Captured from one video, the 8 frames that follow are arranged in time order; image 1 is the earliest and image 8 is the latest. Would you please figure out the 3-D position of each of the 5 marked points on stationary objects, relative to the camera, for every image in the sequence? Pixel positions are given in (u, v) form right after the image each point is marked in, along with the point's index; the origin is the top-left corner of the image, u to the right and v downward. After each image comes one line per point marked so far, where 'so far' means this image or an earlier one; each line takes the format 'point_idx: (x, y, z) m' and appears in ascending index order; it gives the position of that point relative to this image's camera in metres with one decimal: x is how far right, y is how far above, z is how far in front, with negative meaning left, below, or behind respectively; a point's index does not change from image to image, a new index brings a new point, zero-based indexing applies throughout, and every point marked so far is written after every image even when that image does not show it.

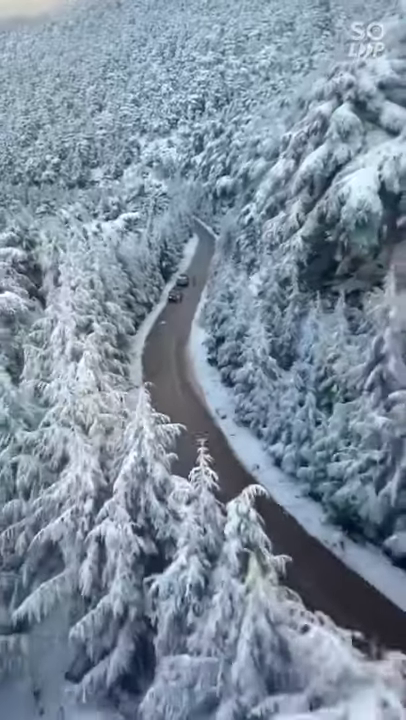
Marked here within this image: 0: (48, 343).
0: (-4.7, +0.4, +16.1) m
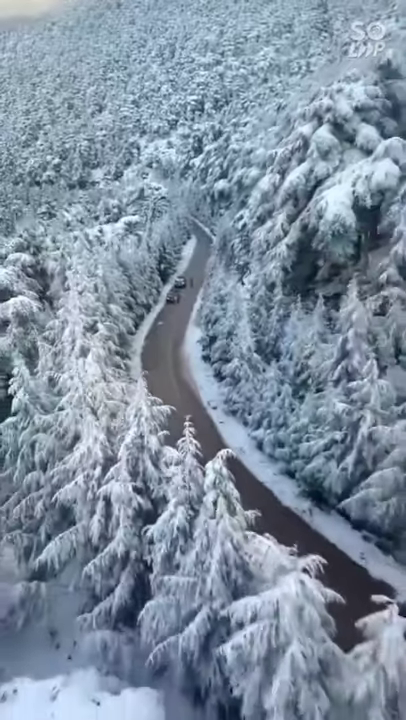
0: (-5.0, +0.6, +18.6) m
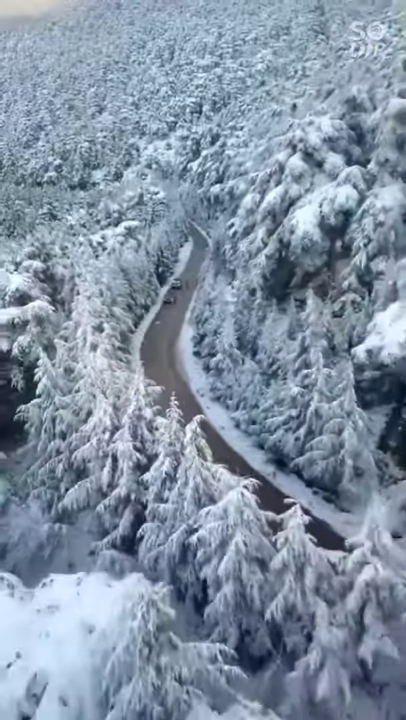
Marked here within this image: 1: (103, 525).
0: (-5.6, +0.9, +22.9) m
1: (-3.3, -5.4, +17.6) m
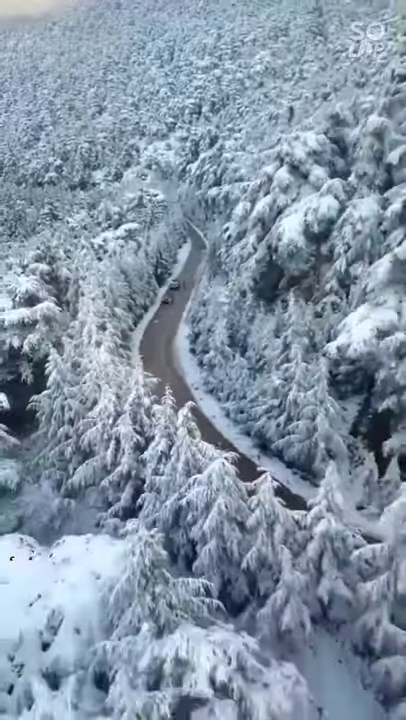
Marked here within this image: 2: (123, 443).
0: (-5.9, +1.1, +25.5) m
1: (-3.7, -5.2, +20.3) m
2: (-2.9, -3.0, +19.3) m
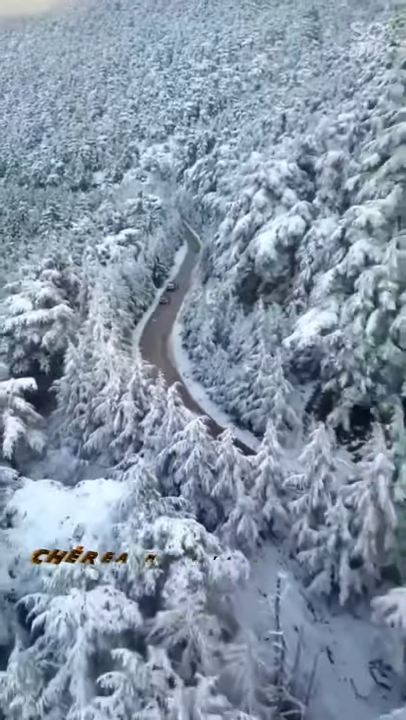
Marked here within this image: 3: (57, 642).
0: (-6.7, +1.5, +31.6) m
1: (-4.4, -4.8, +26.4) m
2: (-3.6, -2.6, +25.4) m
3: (-4.2, -7.7, +15.0) m
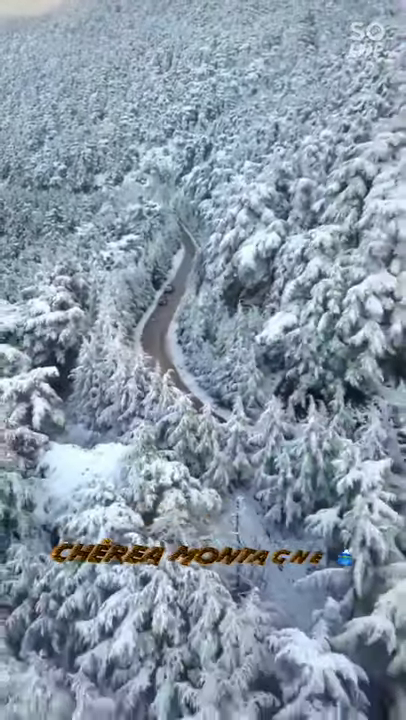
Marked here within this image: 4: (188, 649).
0: (-7.4, +2.0, +38.5) m
1: (-5.2, -4.3, +33.3) m
2: (-4.4, -2.1, +32.3) m
3: (-4.9, -7.3, +22.0) m
4: (-0.5, -9.7, +18.2) m
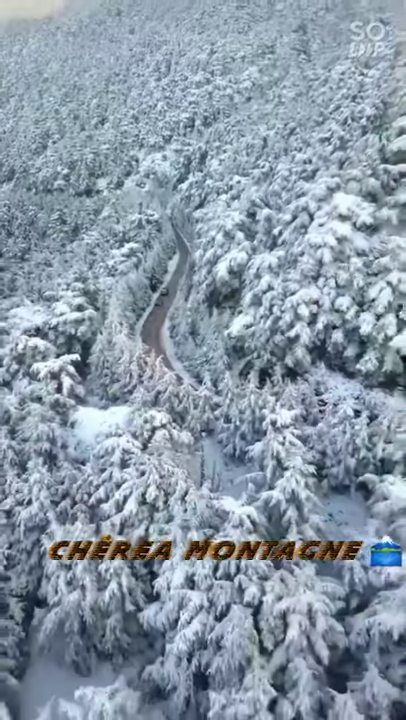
0: (-8.9, +3.0, +51.2) m
1: (-6.7, -3.4, +46.0) m
2: (-5.9, -1.2, +45.1) m
3: (-6.5, -6.4, +34.7) m
4: (-2.0, -8.8, +31.0) m
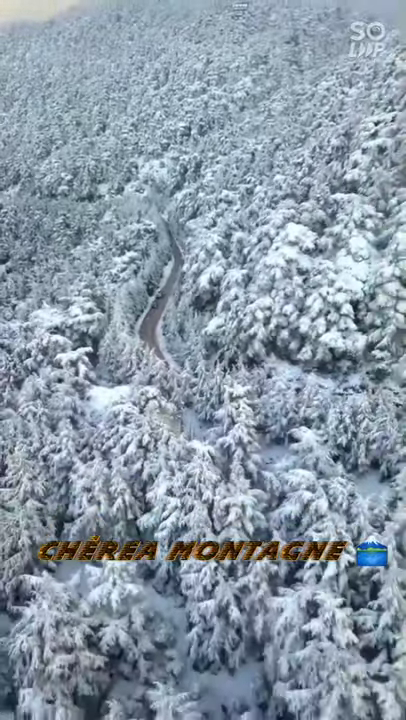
0: (-10.8, +4.0, +65.6) m
1: (-8.6, -2.4, +60.5) m
2: (-7.8, -0.2, +59.5) m
3: (-8.4, -5.5, +49.2) m
4: (-4.0, -8.0, +45.5) m
